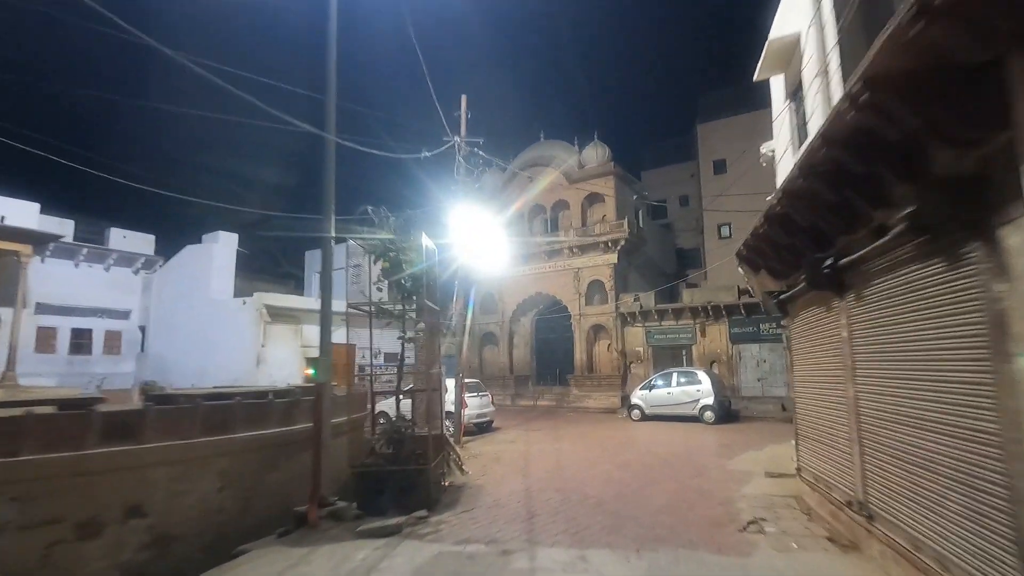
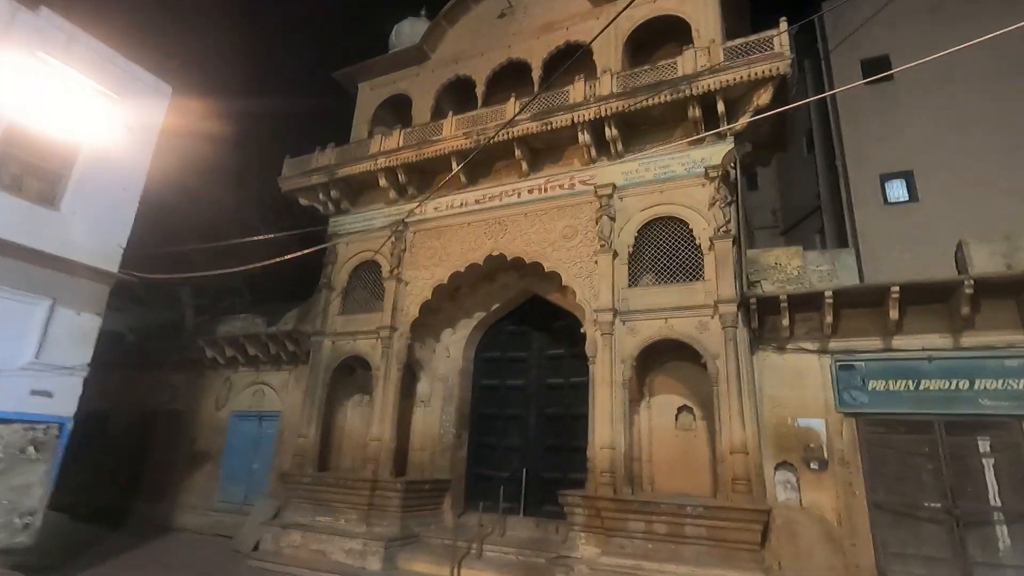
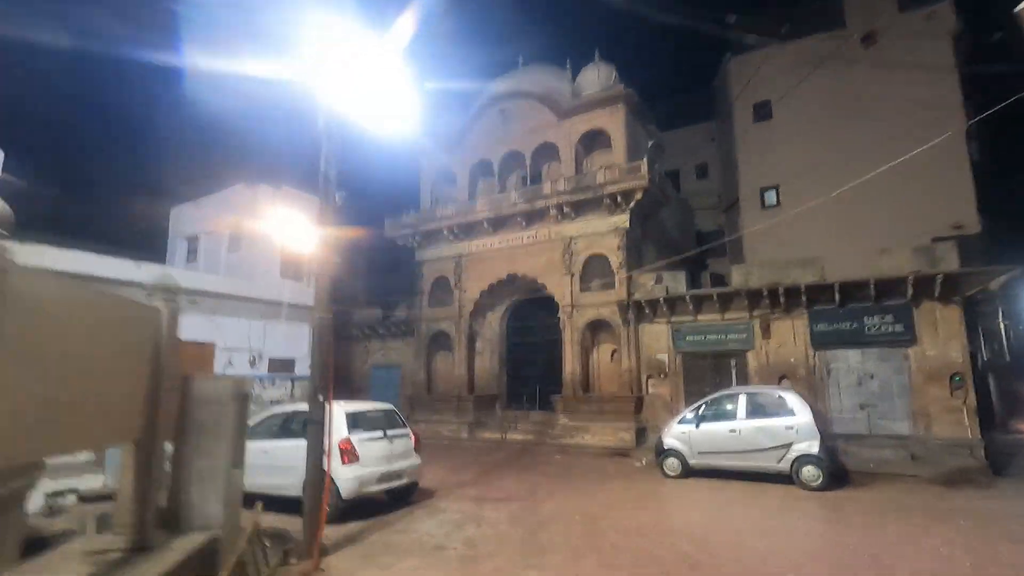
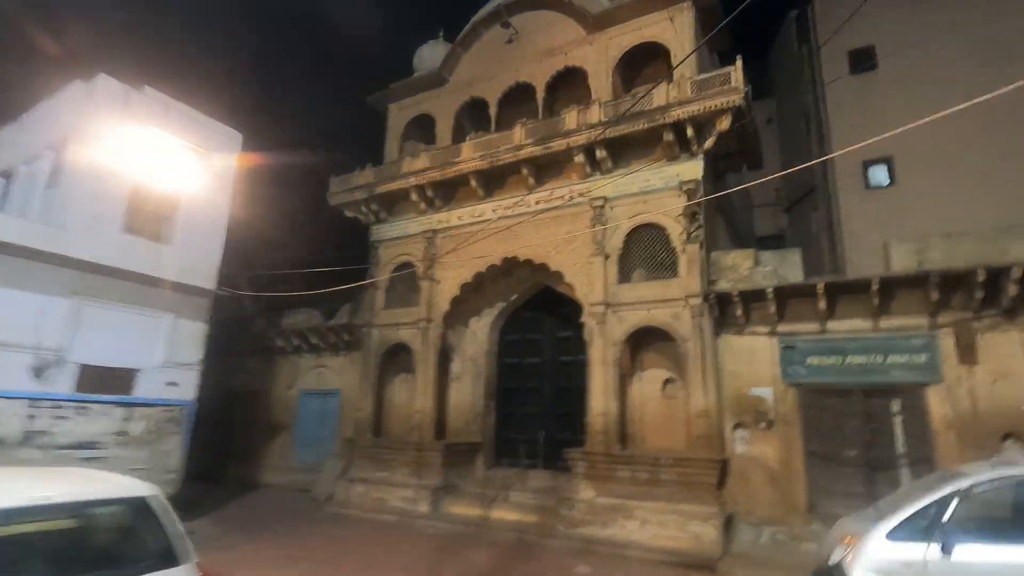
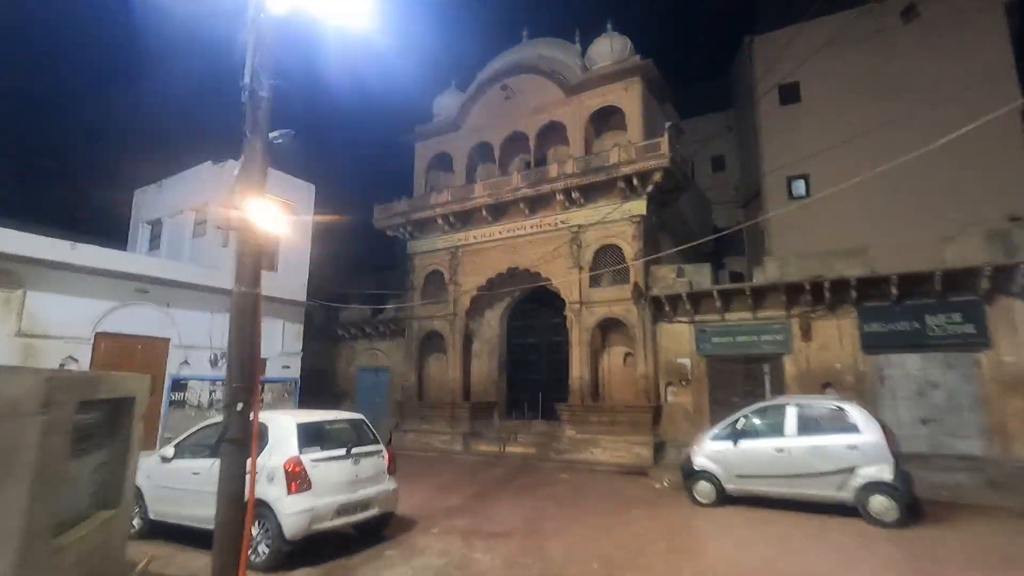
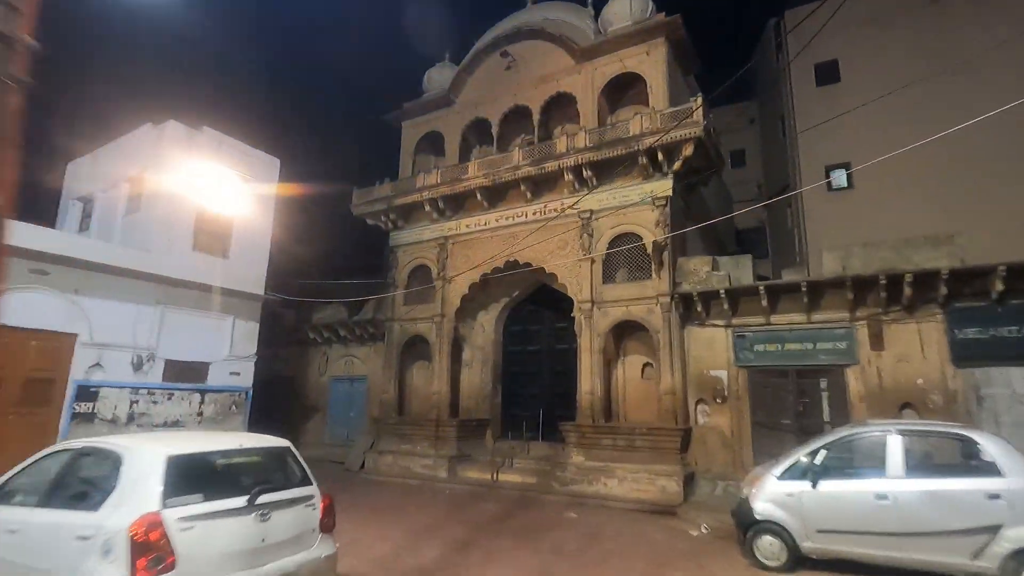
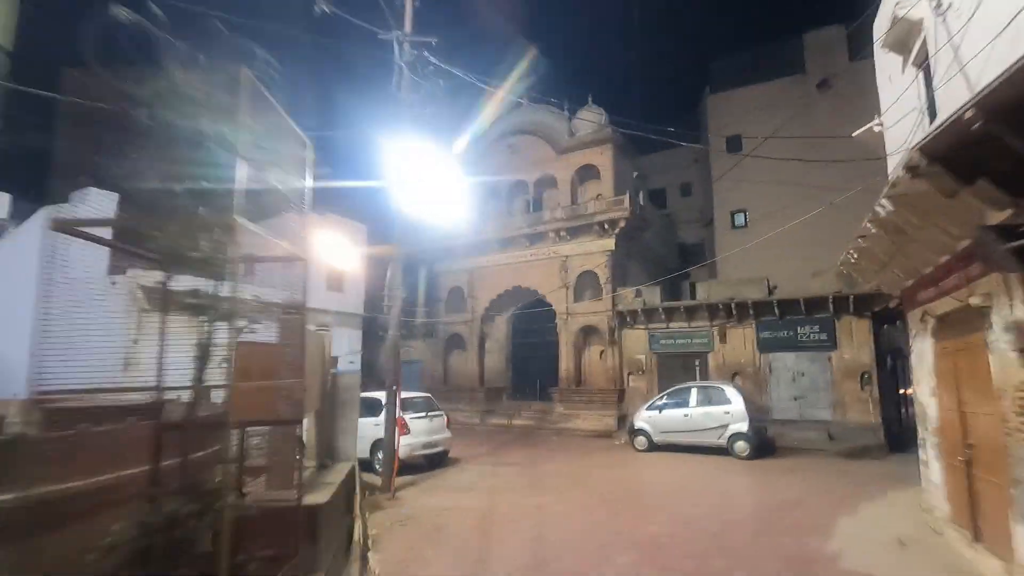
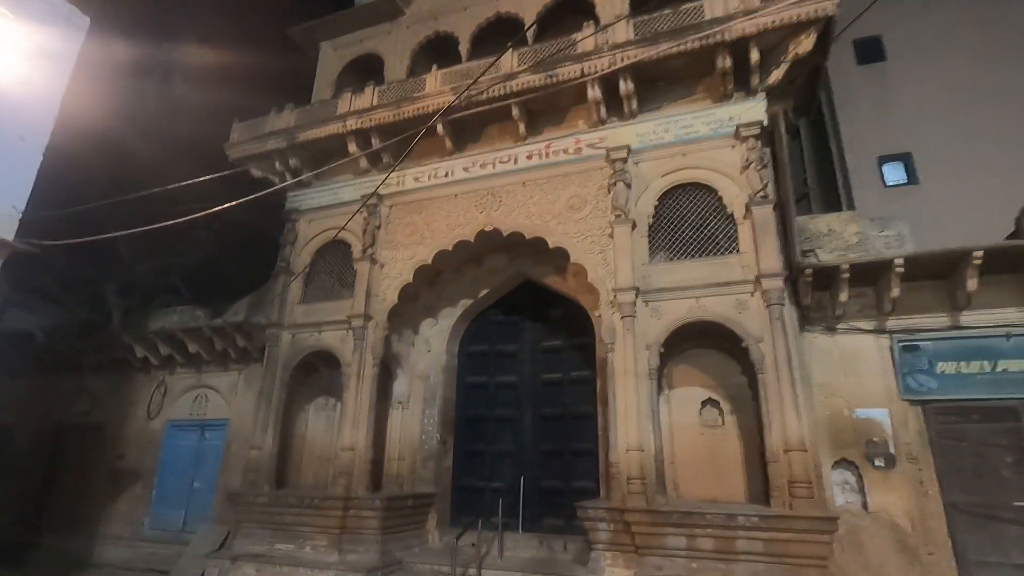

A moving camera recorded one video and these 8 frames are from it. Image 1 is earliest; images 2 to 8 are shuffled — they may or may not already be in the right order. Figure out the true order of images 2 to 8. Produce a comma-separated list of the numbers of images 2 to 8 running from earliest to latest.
7, 3, 5, 6, 4, 2, 8
